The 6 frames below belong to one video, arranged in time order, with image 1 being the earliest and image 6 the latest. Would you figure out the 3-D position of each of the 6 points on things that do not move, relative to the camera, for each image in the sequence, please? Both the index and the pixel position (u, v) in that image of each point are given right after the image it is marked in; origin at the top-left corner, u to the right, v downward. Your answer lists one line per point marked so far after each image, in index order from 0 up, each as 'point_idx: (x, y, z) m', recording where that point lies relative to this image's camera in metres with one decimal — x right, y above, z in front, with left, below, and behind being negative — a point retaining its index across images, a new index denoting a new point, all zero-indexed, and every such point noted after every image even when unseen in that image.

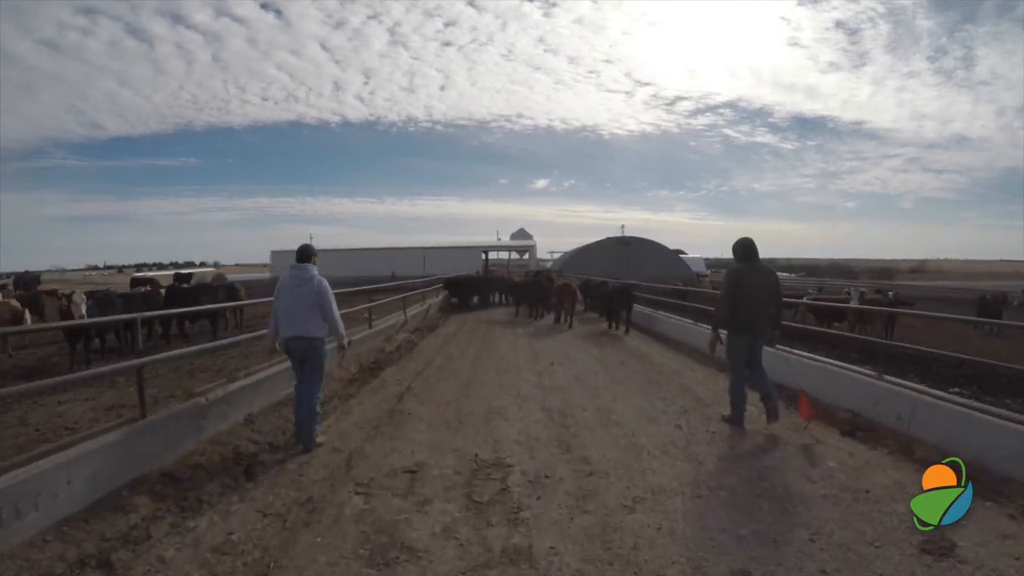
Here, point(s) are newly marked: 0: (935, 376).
0: (+5.5, -1.2, +9.2) m
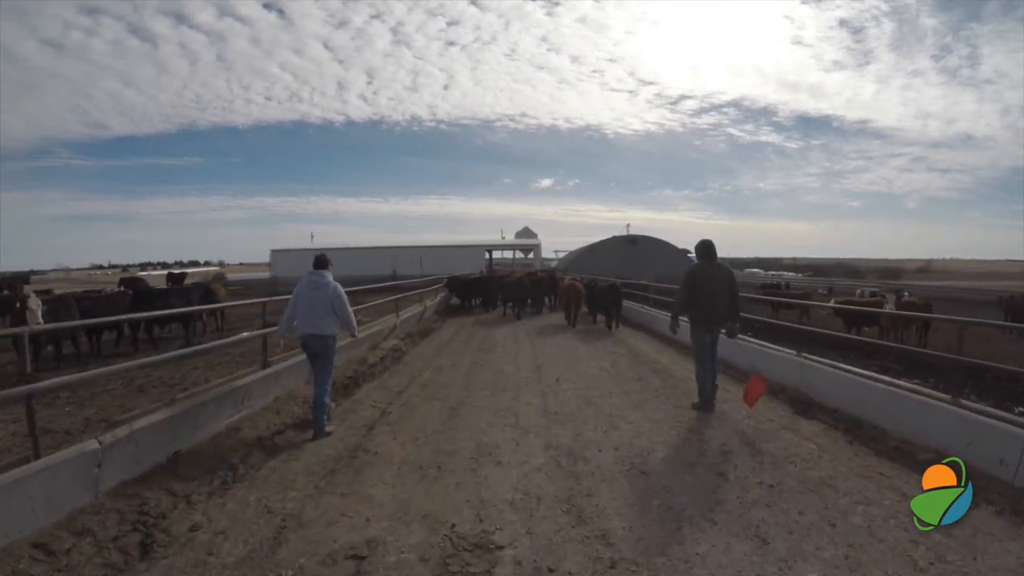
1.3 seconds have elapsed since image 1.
0: (+5.5, -1.2, +8.2) m
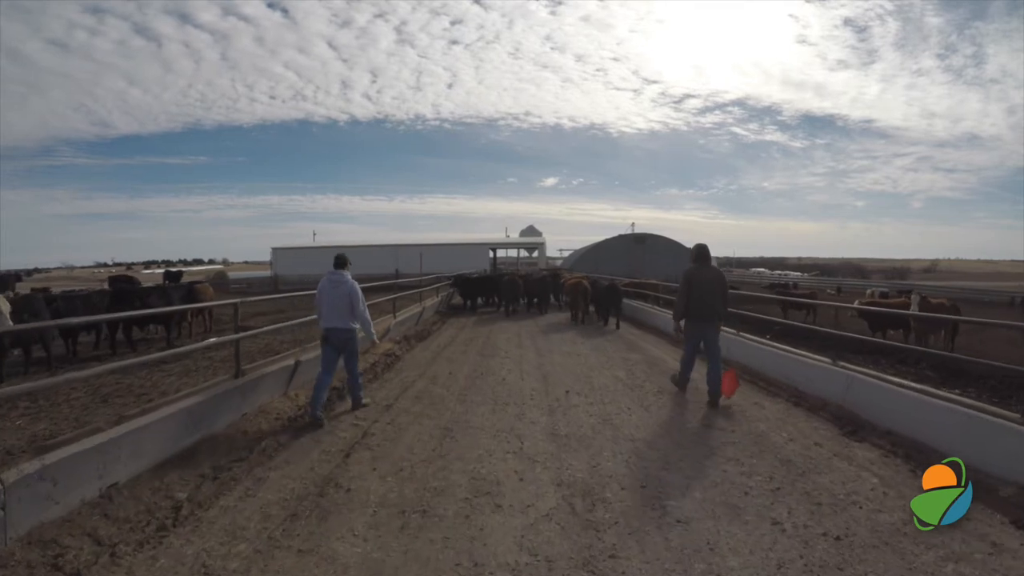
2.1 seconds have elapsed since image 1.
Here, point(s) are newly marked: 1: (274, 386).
0: (+6.0, -1.0, +9.8) m
1: (-2.8, -1.2, +8.5) m
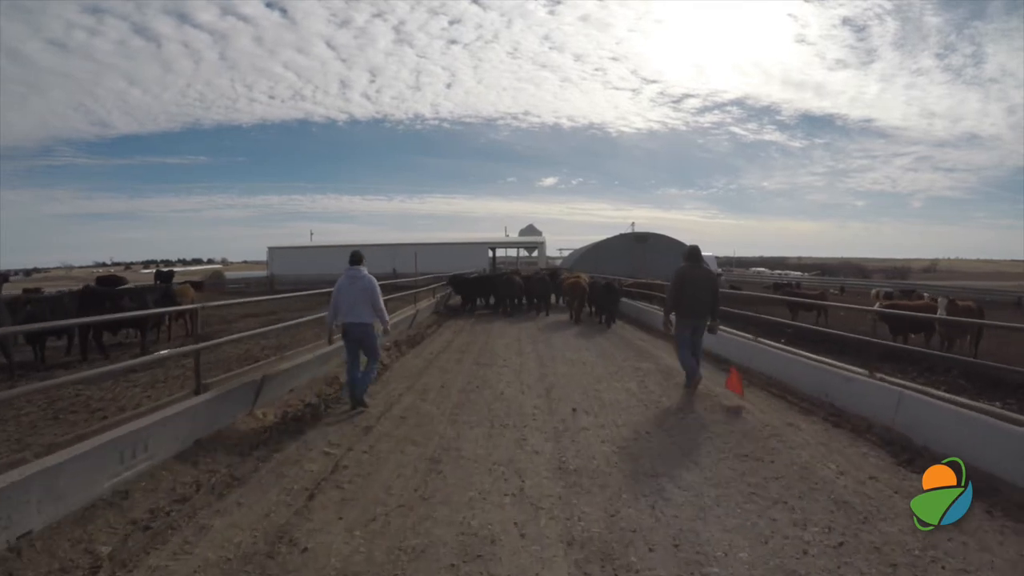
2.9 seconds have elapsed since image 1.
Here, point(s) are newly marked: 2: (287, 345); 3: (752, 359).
0: (+6.0, -1.1, +8.8) m
1: (-2.9, -1.2, +7.4) m
2: (-4.3, -1.1, +13.5) m
3: (+3.9, -1.1, +11.8) m
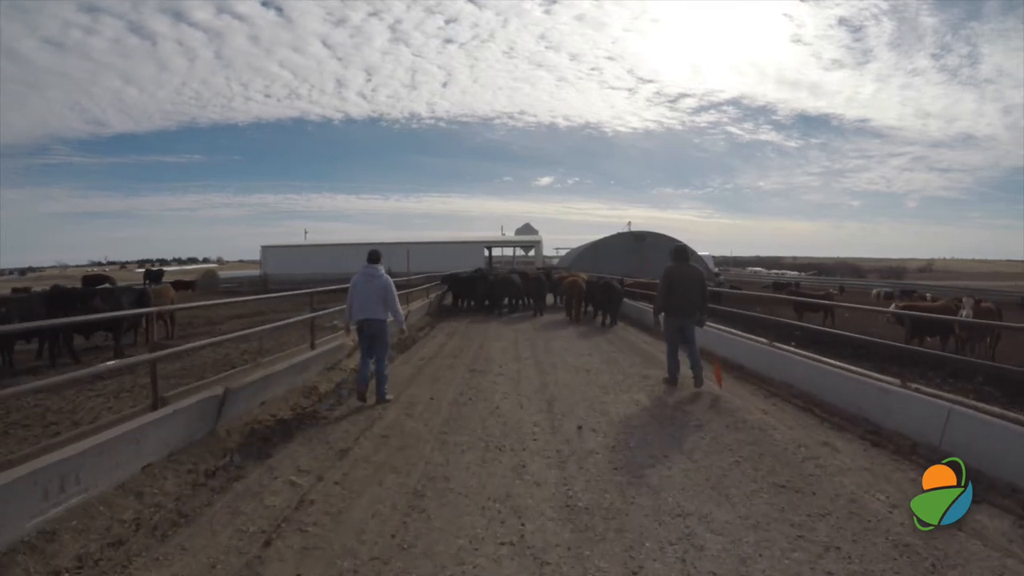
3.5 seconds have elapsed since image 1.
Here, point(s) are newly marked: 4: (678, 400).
0: (+5.9, -1.1, +8.0) m
1: (-2.9, -1.2, +6.5) m
2: (-4.3, -1.1, +12.7) m
3: (+3.9, -1.1, +10.9) m
4: (+1.9, -1.2, +7.9) m
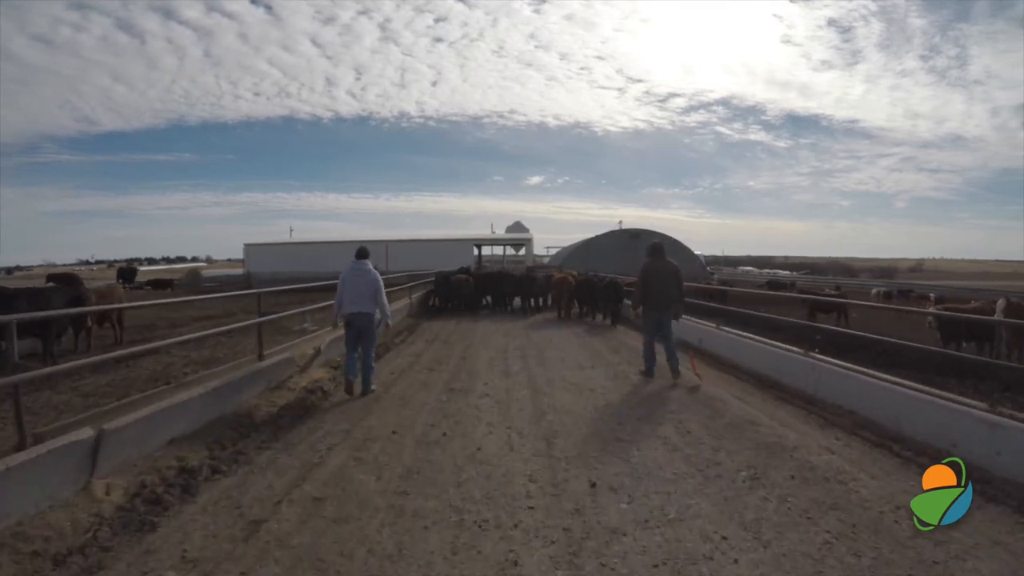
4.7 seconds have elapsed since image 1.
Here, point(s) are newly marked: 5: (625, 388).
0: (+5.8, -1.1, +6.2) m
1: (-3.0, -1.2, +4.7) m
2: (-4.5, -1.1, +10.8) m
3: (+3.7, -1.2, +9.2) m
4: (+1.8, -1.3, +6.1) m
5: (+1.3, -1.1, +8.1) m
